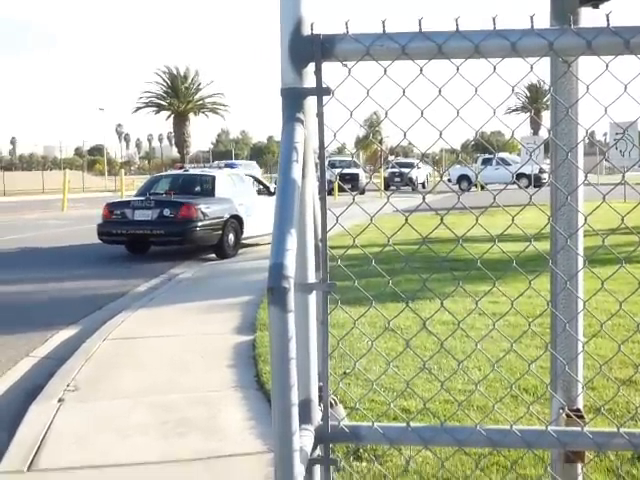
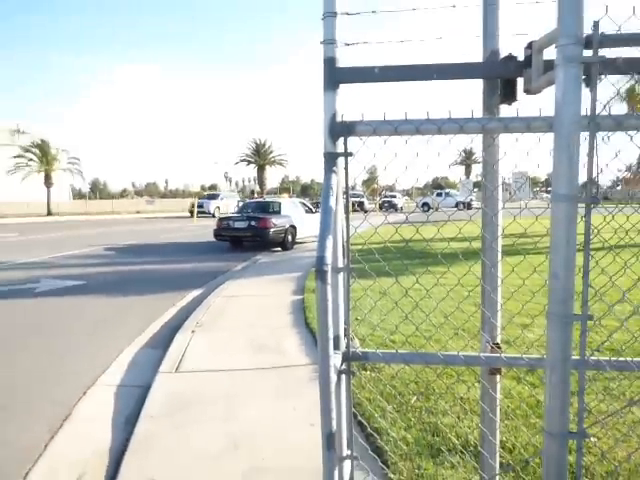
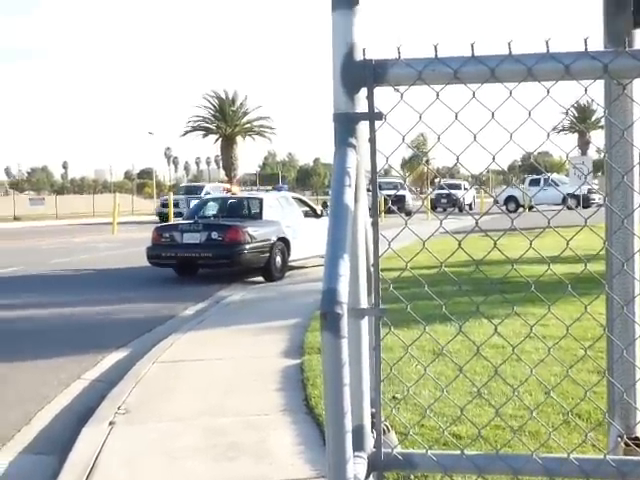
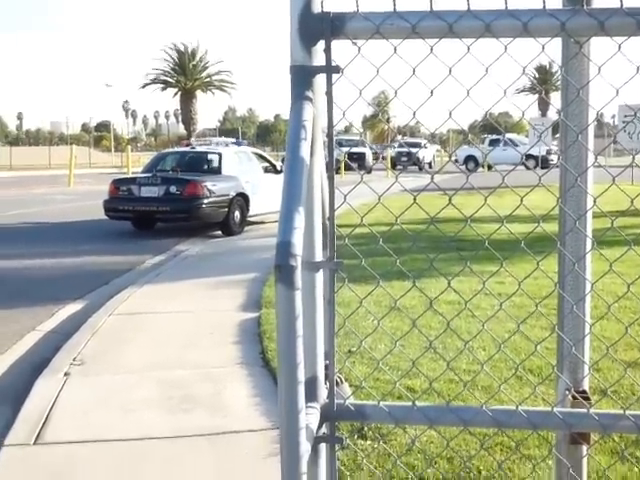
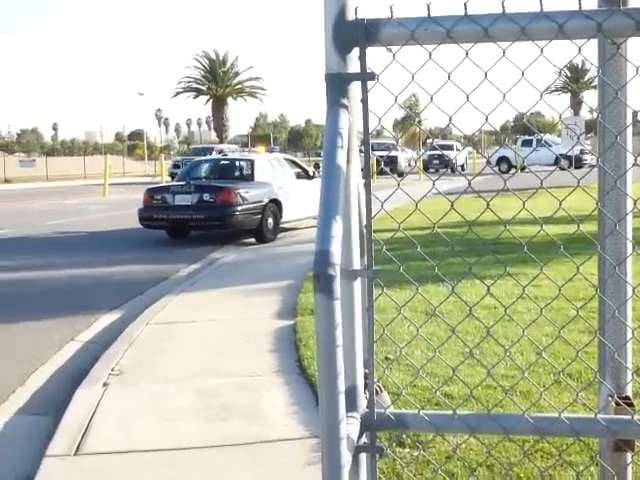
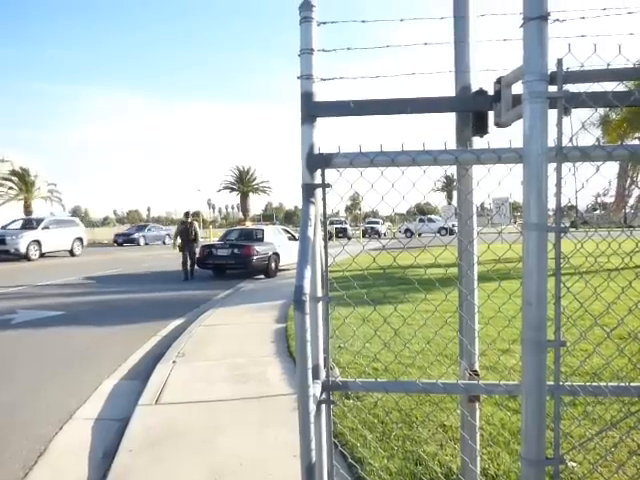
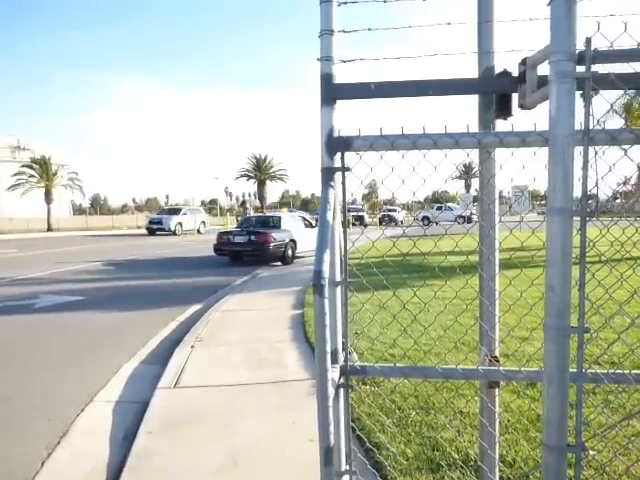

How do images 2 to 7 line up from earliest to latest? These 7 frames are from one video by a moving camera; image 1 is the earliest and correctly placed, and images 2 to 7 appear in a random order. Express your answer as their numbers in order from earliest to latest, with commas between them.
4, 5, 3, 2, 7, 6
